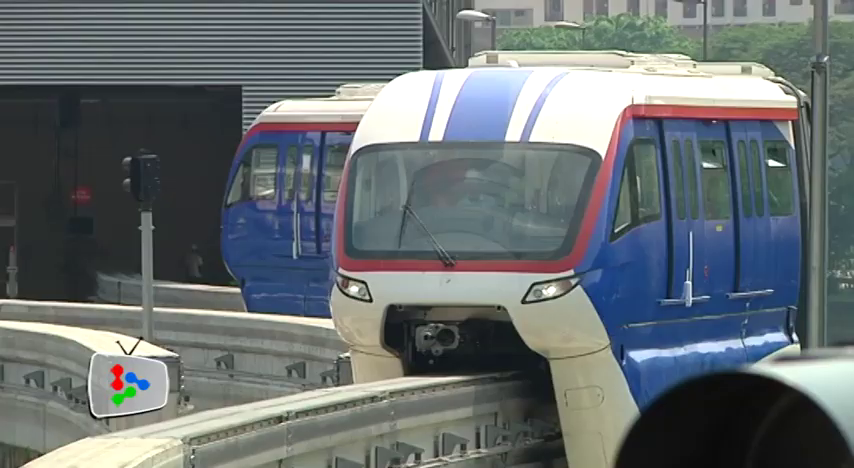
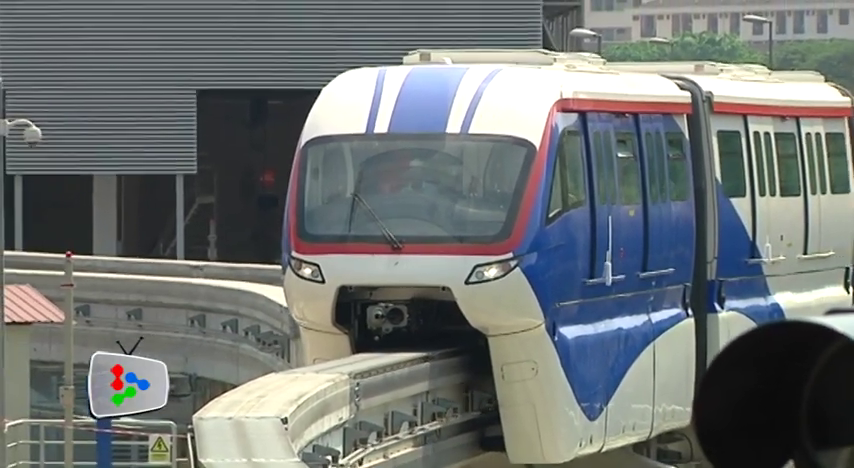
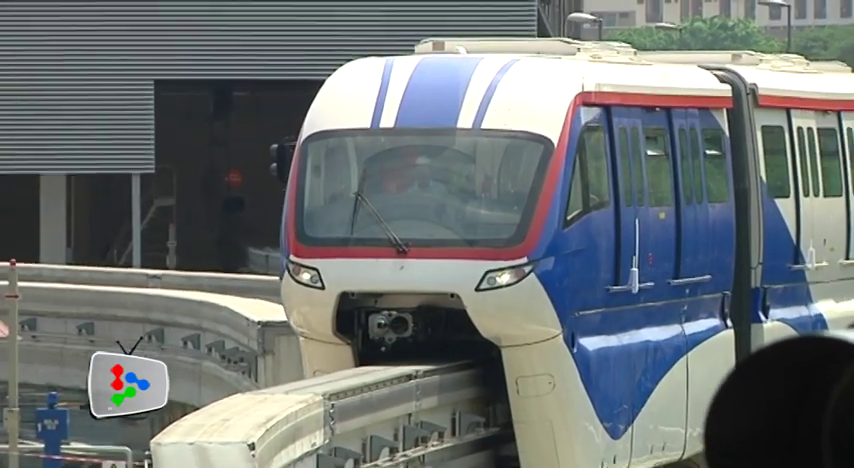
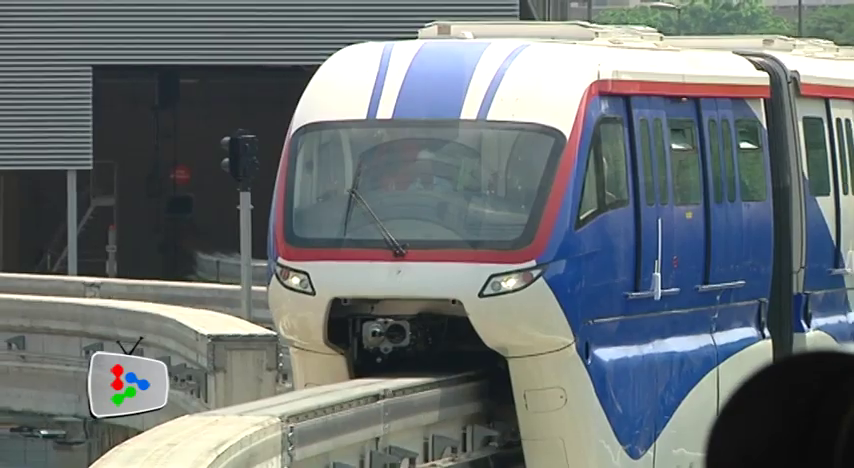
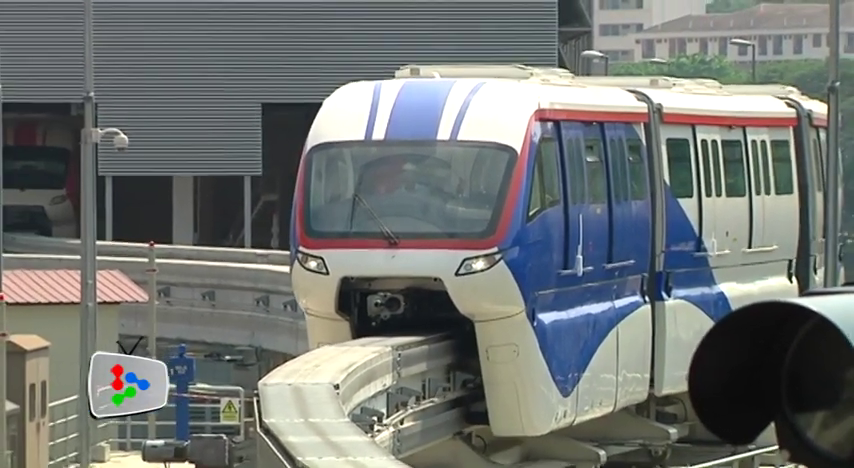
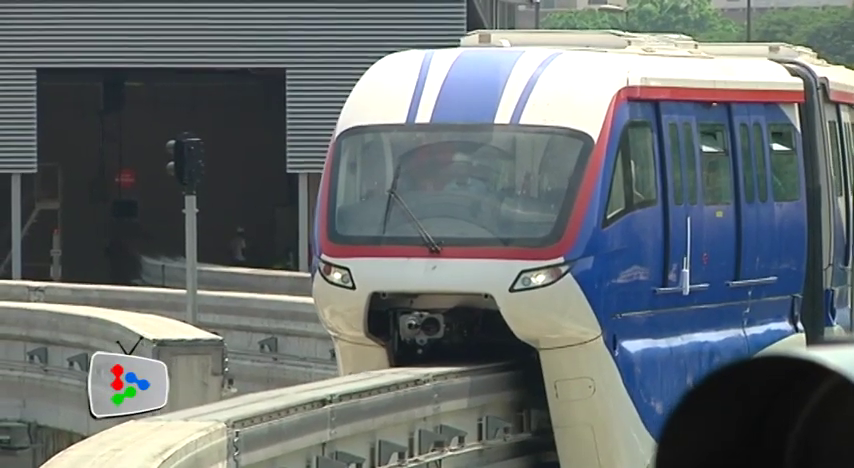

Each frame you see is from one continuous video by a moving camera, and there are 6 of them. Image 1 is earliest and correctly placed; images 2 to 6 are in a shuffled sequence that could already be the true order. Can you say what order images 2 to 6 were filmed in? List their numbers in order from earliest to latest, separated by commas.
6, 4, 3, 2, 5
